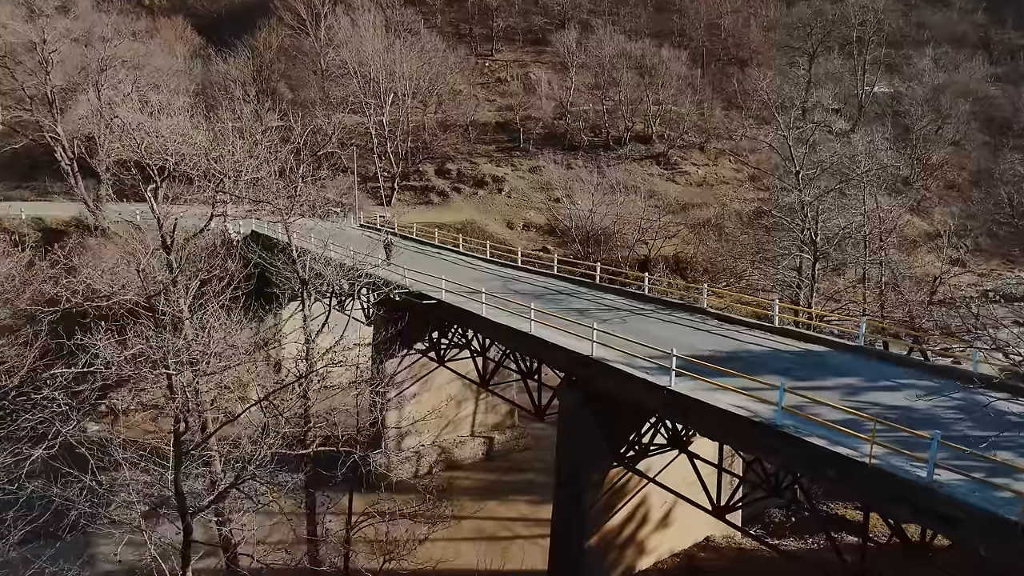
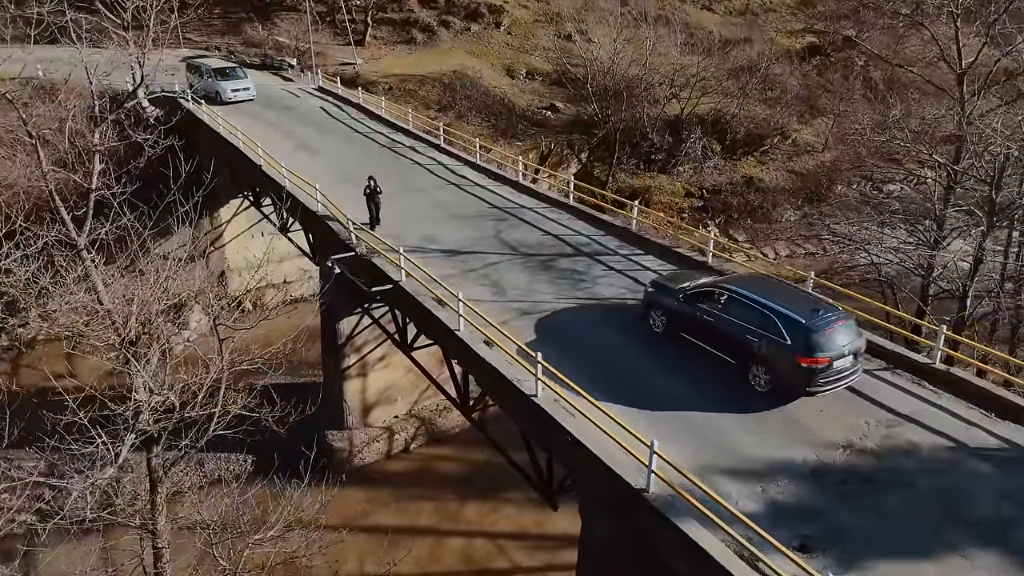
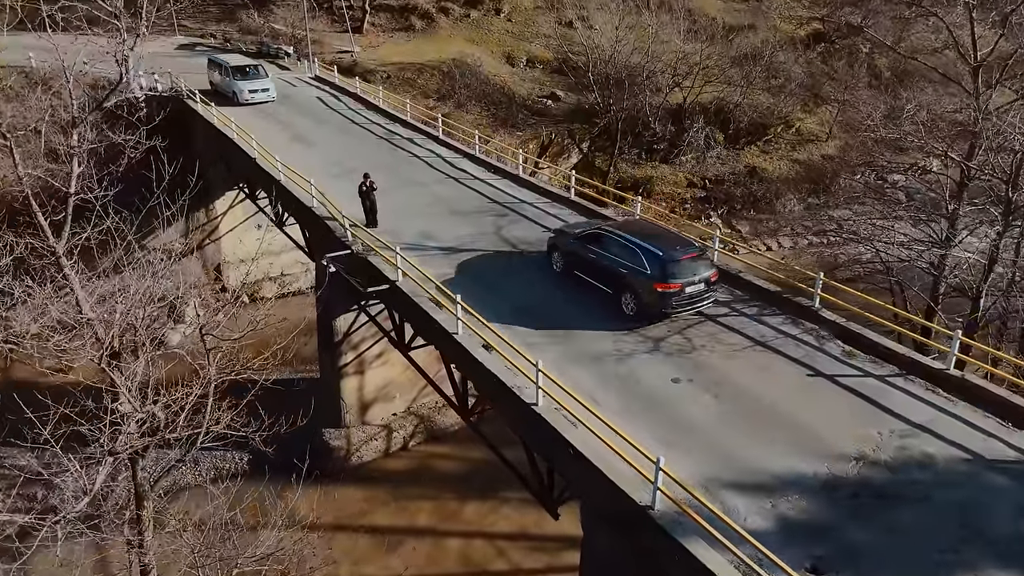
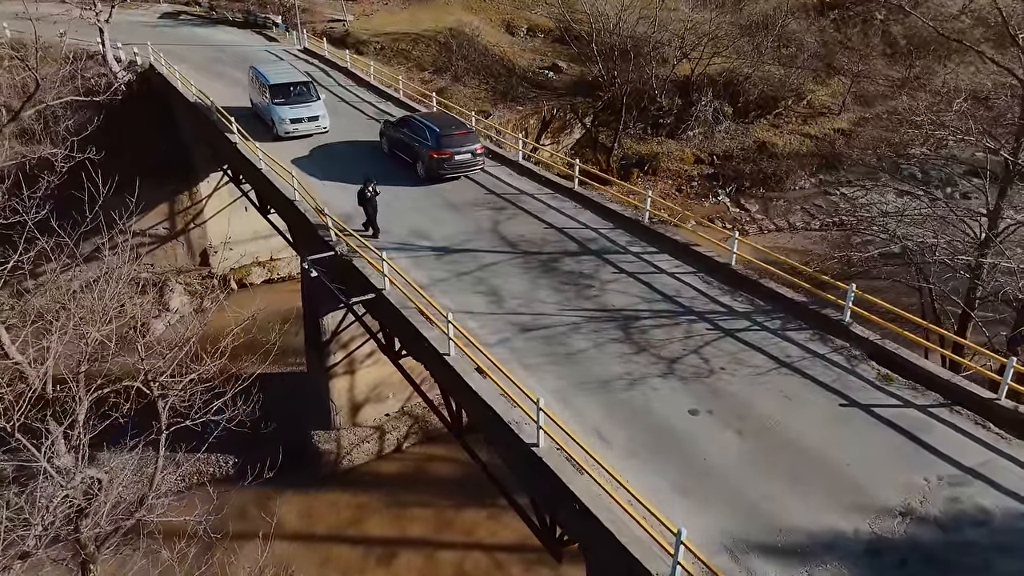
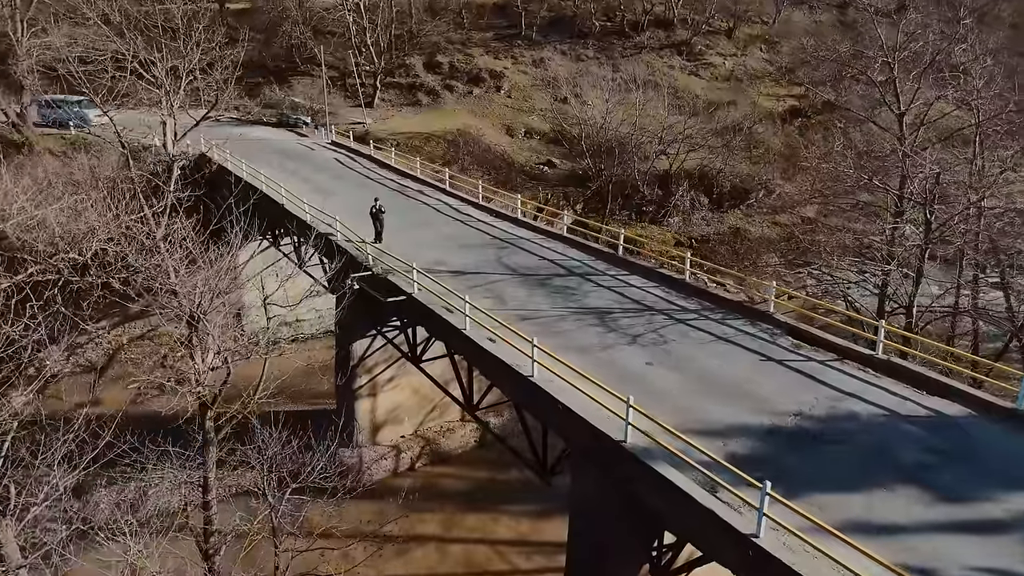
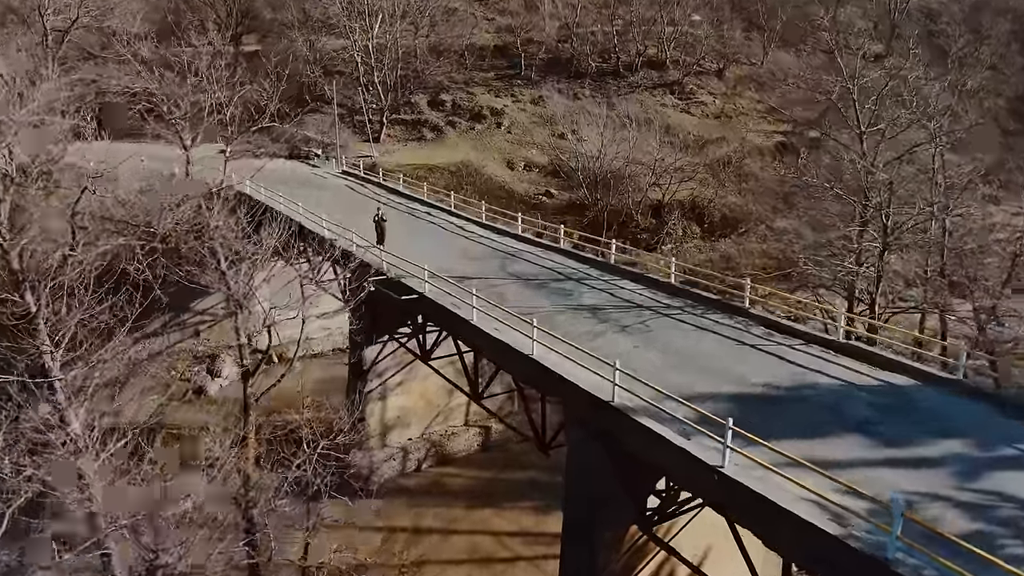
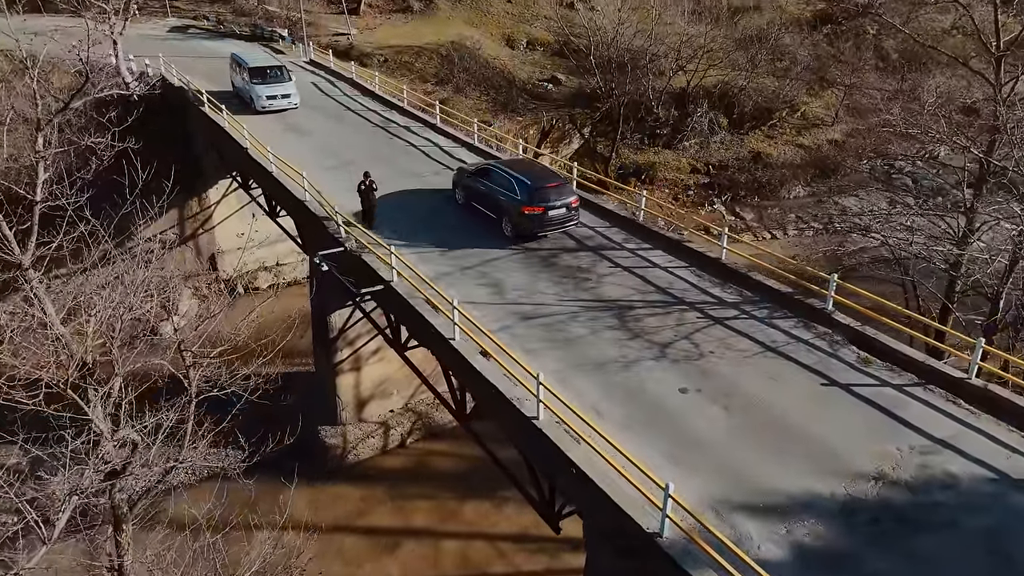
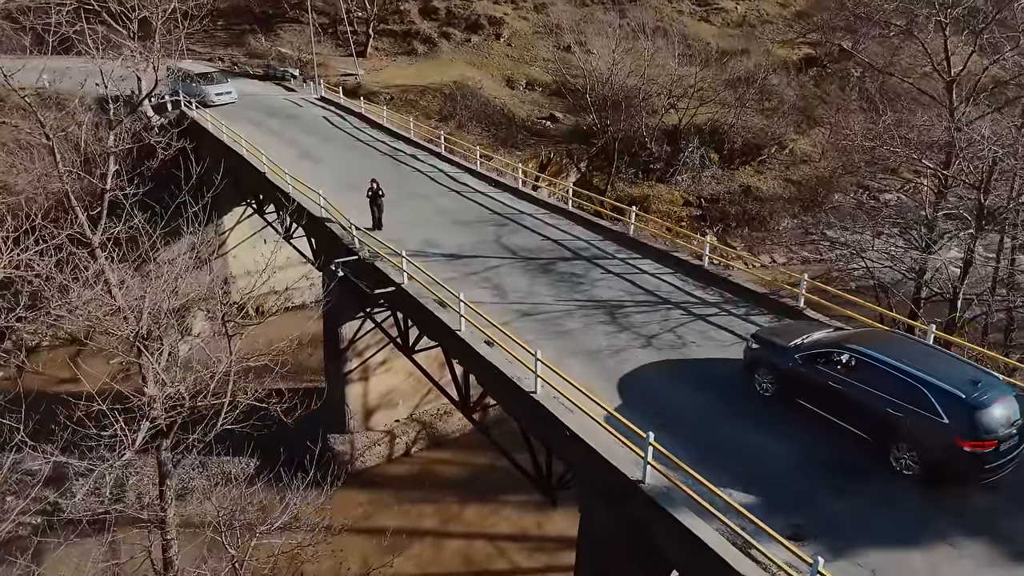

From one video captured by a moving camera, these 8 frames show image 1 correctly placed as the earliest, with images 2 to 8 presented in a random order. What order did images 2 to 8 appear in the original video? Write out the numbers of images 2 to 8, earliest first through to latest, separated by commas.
6, 5, 8, 2, 3, 7, 4
